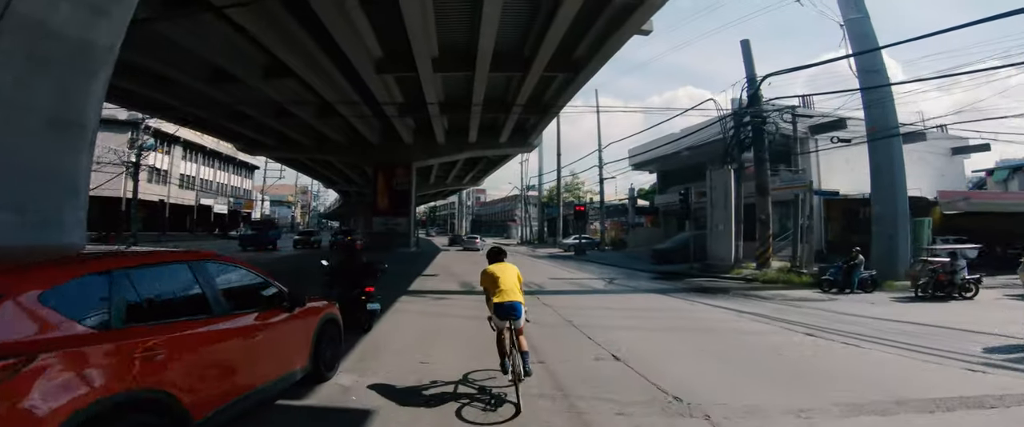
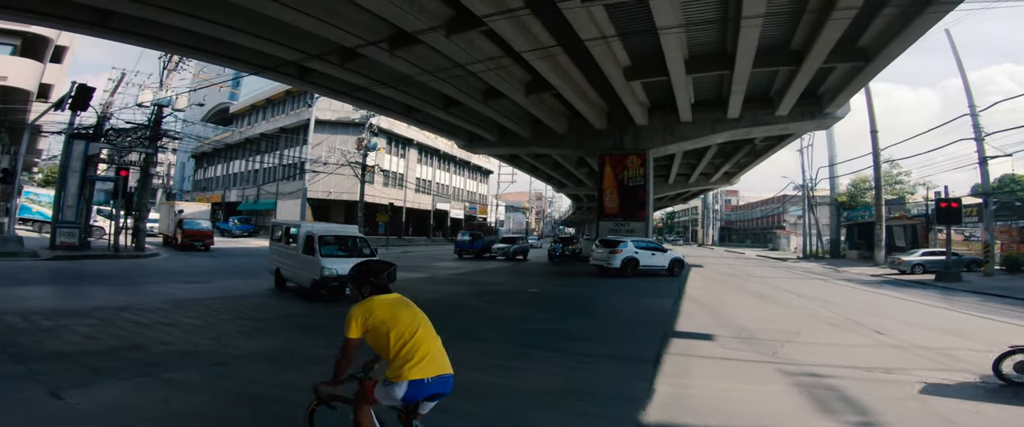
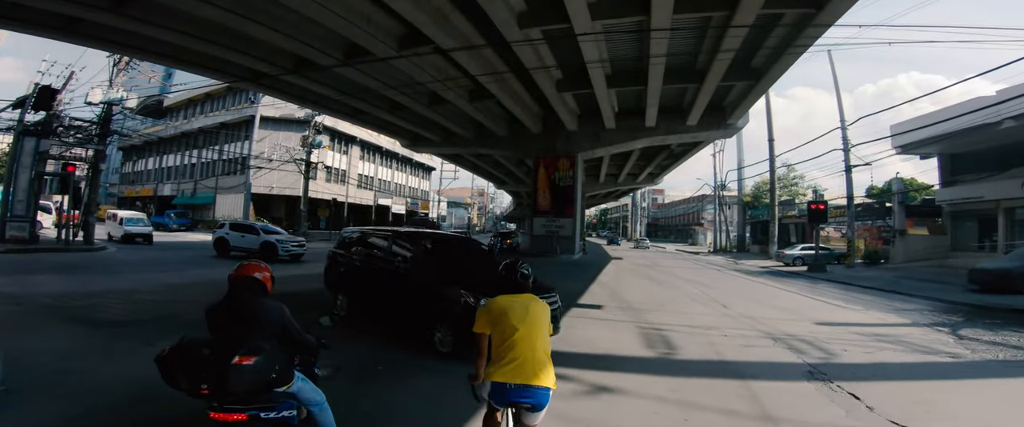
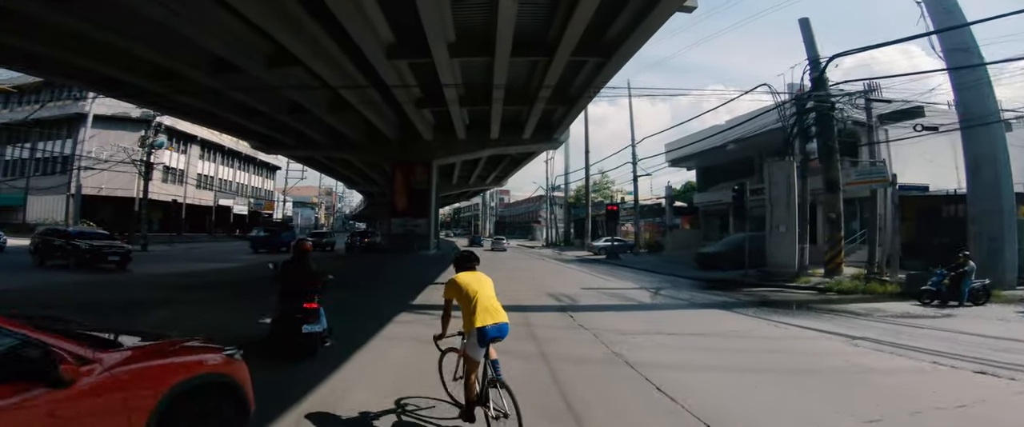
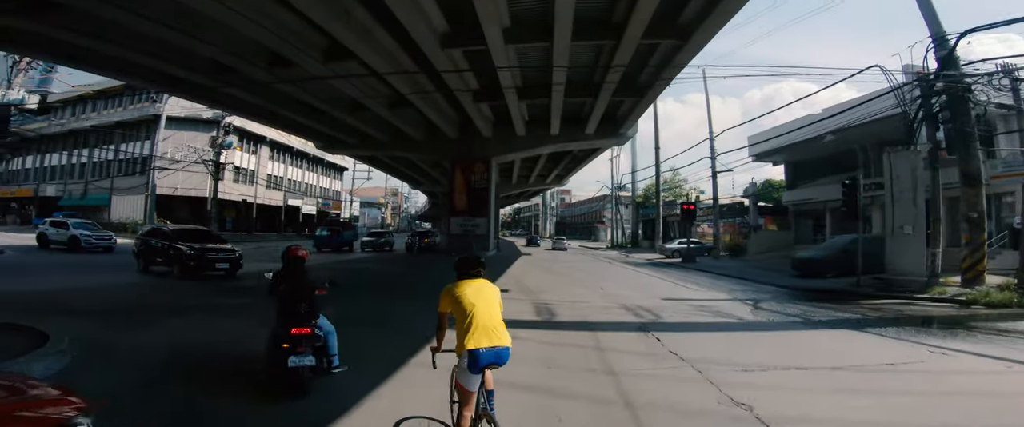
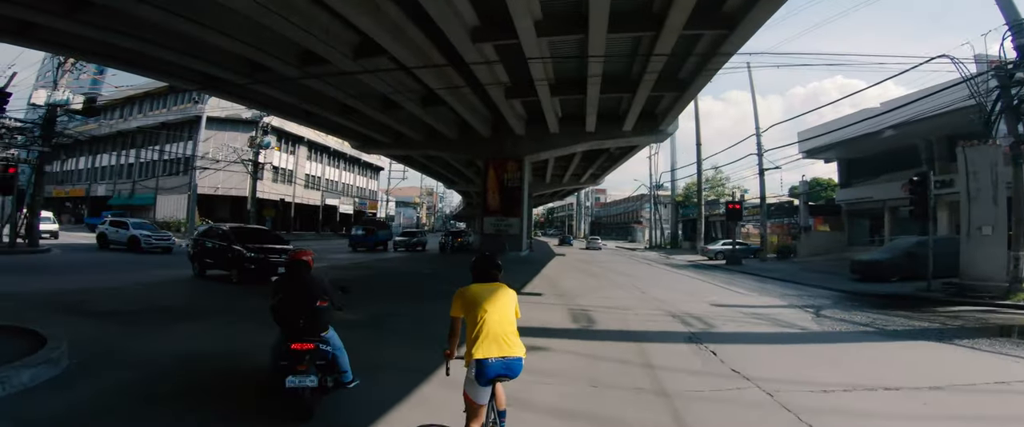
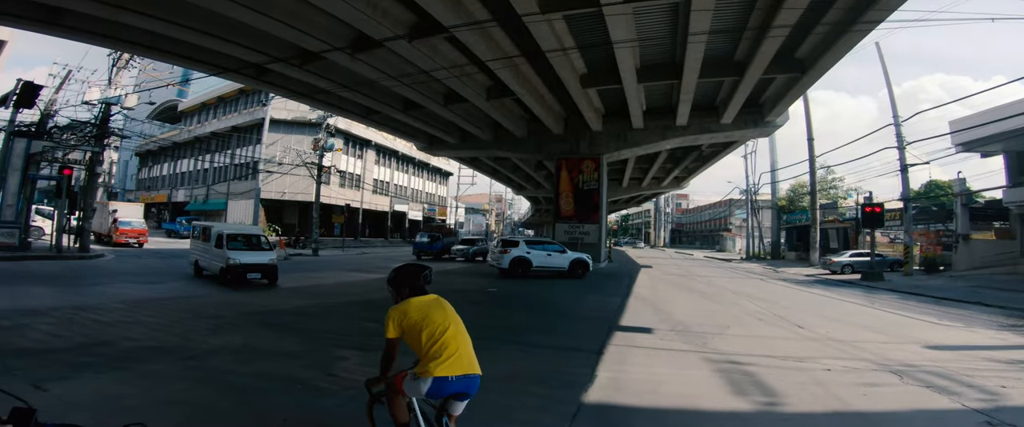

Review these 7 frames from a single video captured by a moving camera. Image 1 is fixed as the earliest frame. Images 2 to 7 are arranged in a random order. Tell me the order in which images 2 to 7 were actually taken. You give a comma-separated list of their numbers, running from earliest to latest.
4, 5, 6, 3, 7, 2
